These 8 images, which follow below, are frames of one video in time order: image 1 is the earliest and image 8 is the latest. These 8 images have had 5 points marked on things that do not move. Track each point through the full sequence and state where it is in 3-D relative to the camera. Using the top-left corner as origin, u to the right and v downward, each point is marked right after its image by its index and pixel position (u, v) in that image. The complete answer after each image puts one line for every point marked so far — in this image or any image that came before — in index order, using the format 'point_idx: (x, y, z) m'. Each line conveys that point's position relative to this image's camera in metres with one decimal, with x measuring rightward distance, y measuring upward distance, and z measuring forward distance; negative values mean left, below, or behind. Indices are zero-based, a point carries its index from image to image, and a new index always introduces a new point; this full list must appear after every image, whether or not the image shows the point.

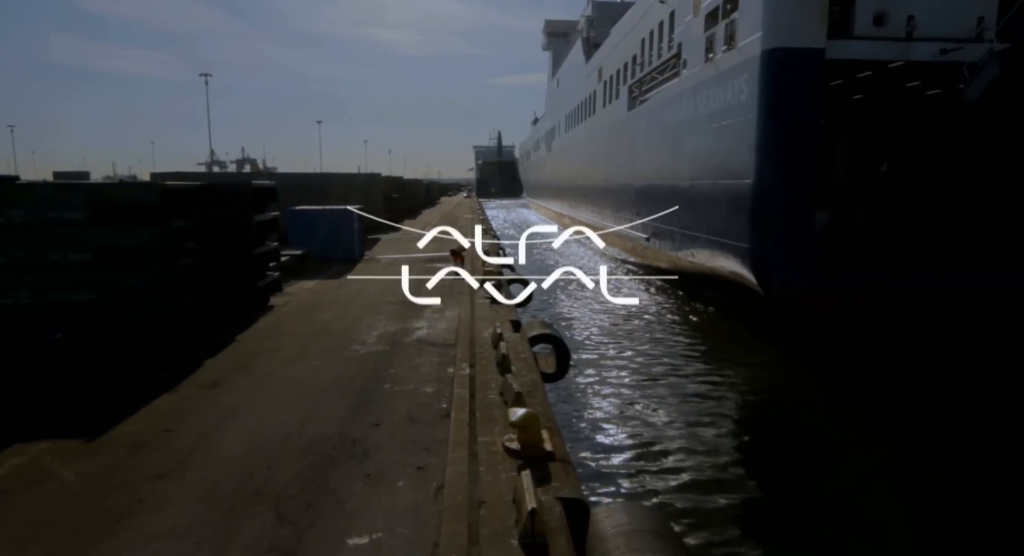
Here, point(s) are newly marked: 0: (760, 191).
0: (+3.3, +1.1, +9.0) m
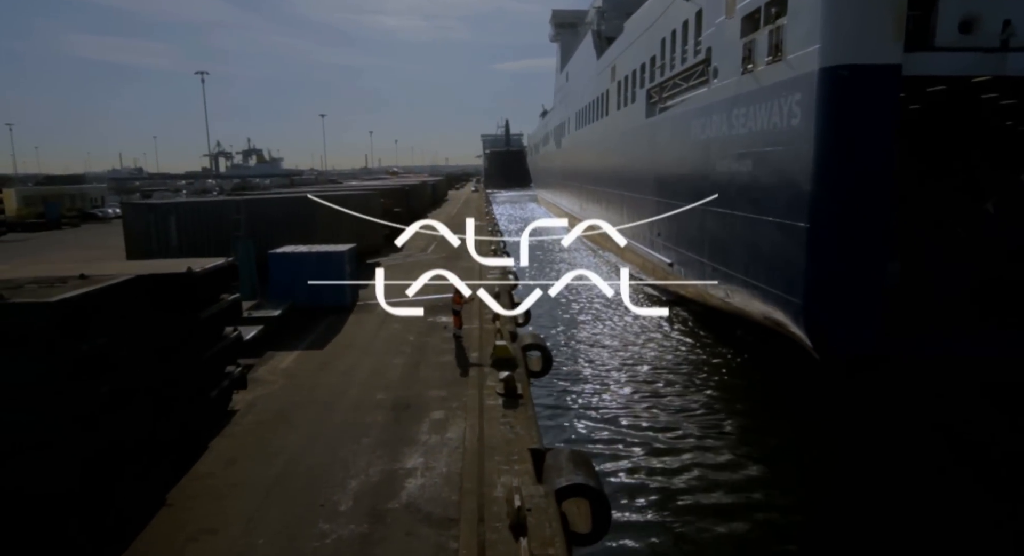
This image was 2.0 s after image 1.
0: (+3.4, +0.4, +7.5) m
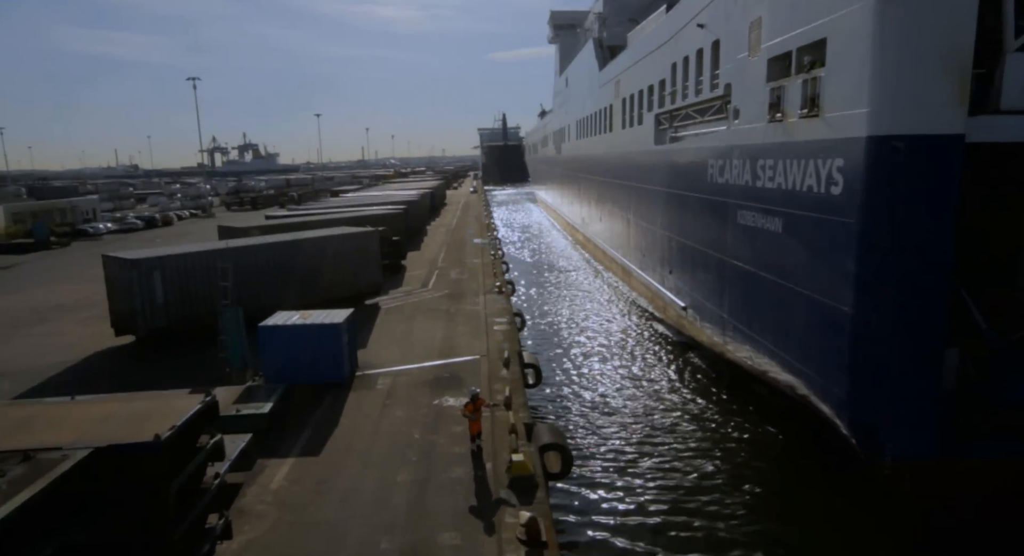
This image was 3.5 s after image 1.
0: (+3.6, -0.5, +6.8) m
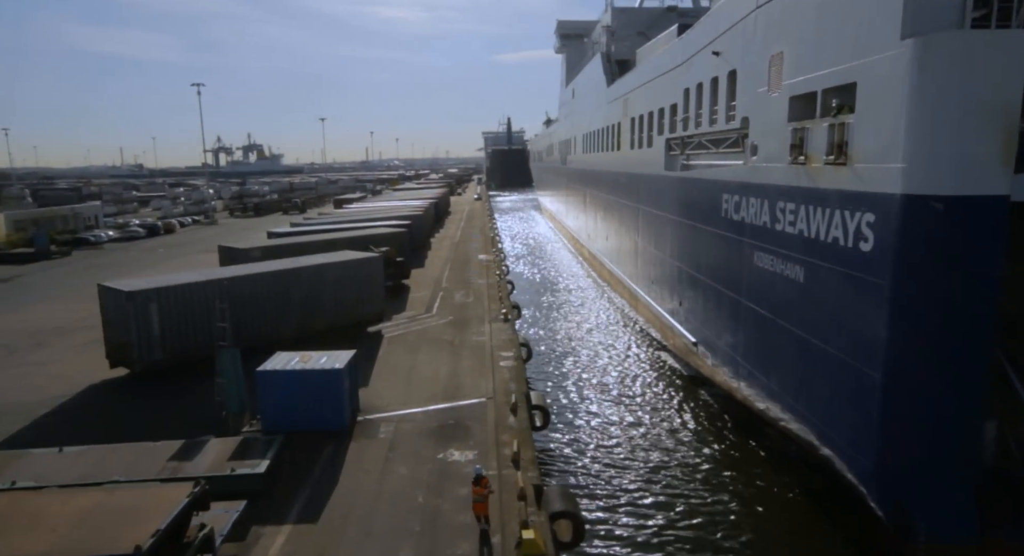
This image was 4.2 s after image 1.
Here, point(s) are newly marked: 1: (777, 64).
0: (+3.7, -1.1, +6.4) m
1: (+3.6, +2.9, +8.8) m
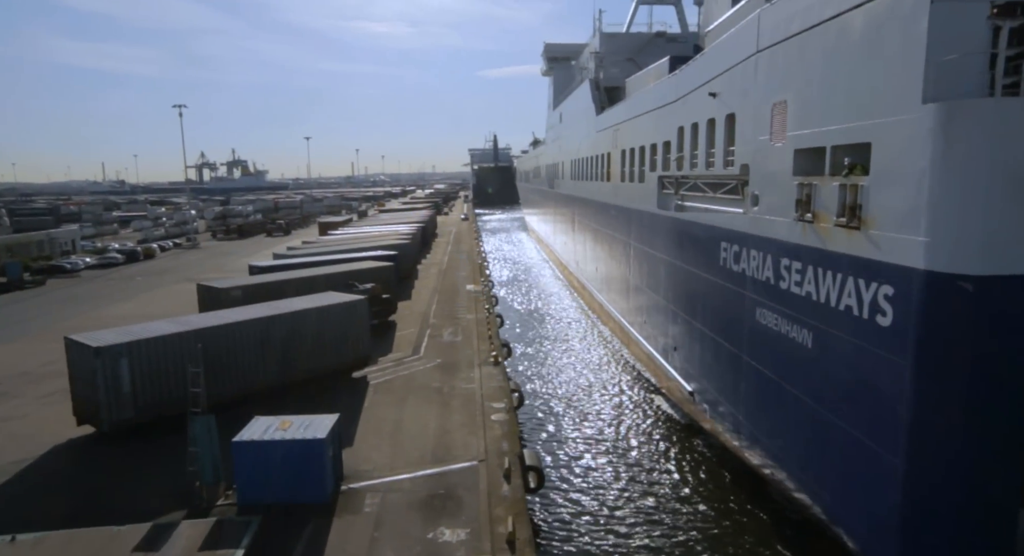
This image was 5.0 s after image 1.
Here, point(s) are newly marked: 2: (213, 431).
0: (+3.7, -1.8, +6.0) m
1: (+3.5, +2.1, +8.5) m
2: (-3.9, -2.0, +8.6) m
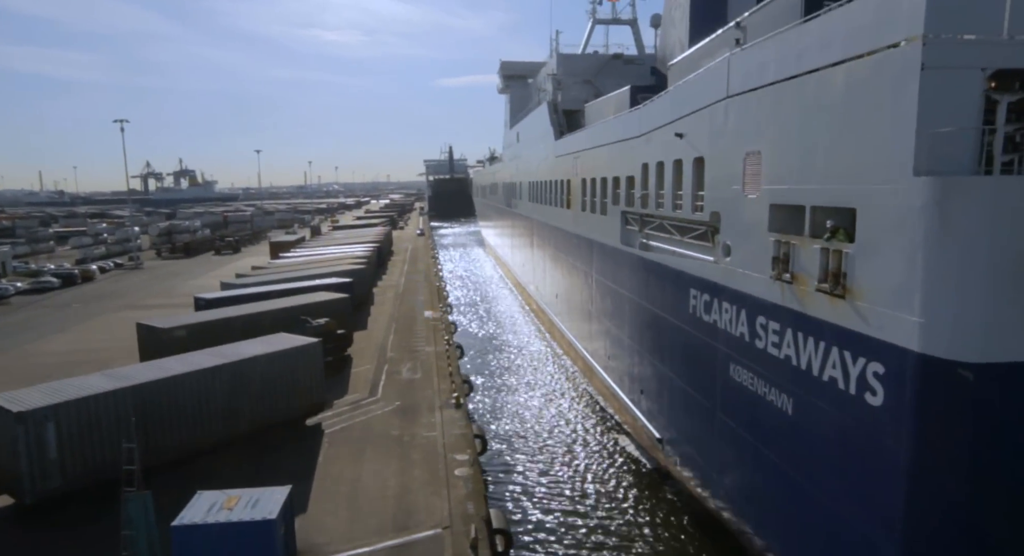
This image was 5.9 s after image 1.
0: (+3.4, -2.5, +5.7) m
1: (+3.0, +1.4, +8.2) m
2: (-4.3, -2.8, +7.8) m
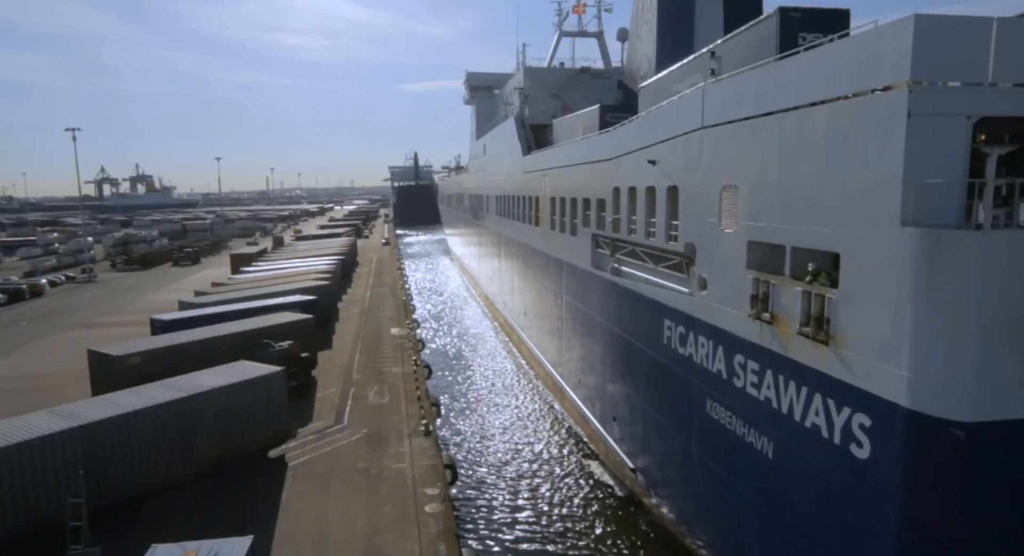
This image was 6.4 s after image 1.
0: (+3.2, -2.9, +5.5) m
1: (+2.7, +1.0, +8.1) m
2: (-4.6, -3.2, +7.3) m
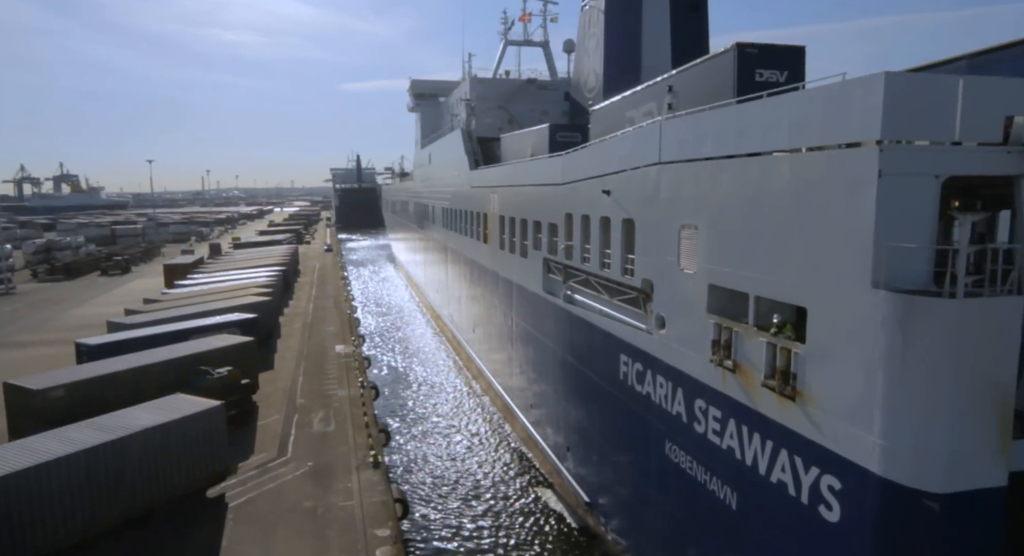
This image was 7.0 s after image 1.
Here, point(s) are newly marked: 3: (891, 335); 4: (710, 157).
0: (+2.9, -3.4, +5.5) m
1: (+2.1, +0.5, +7.9) m
2: (-5.0, -3.8, +6.6) m
3: (+2.8, -0.4, +4.9) m
4: (+2.3, +1.4, +7.5) m
